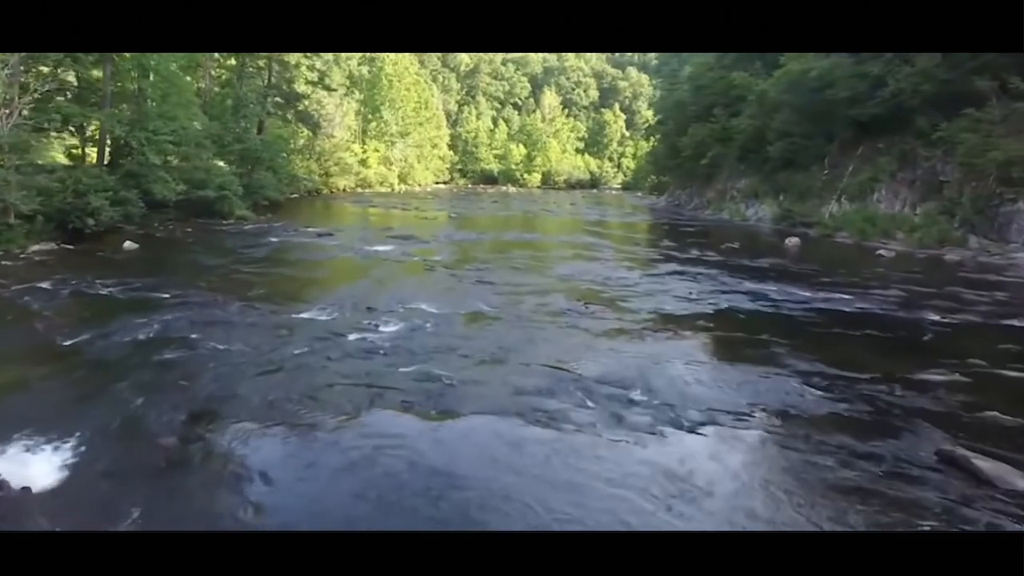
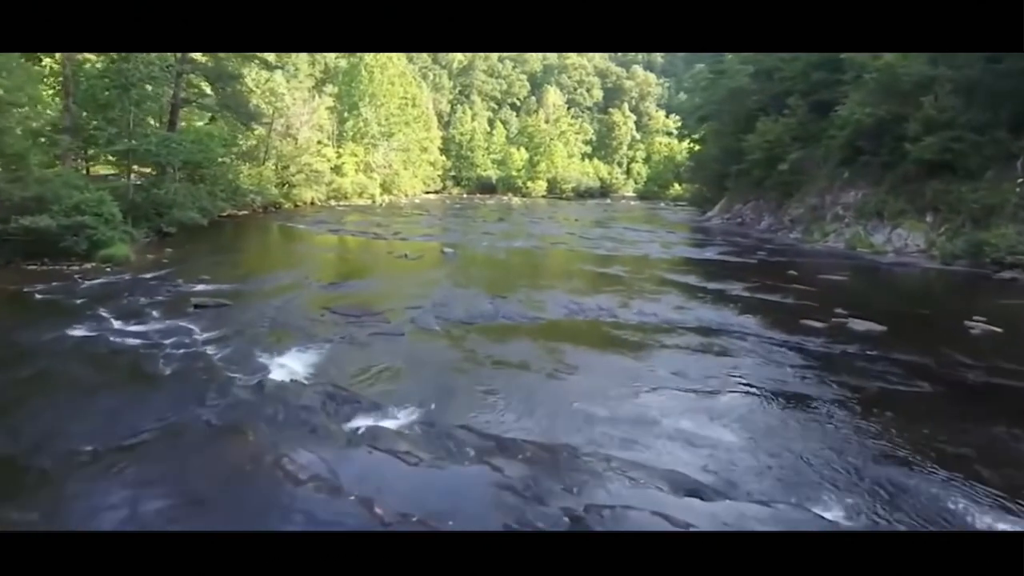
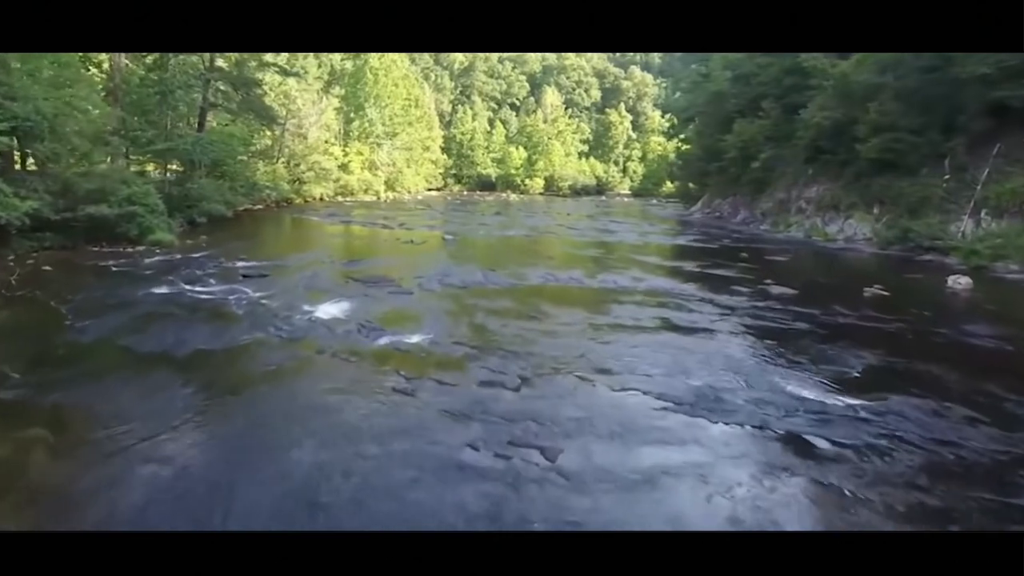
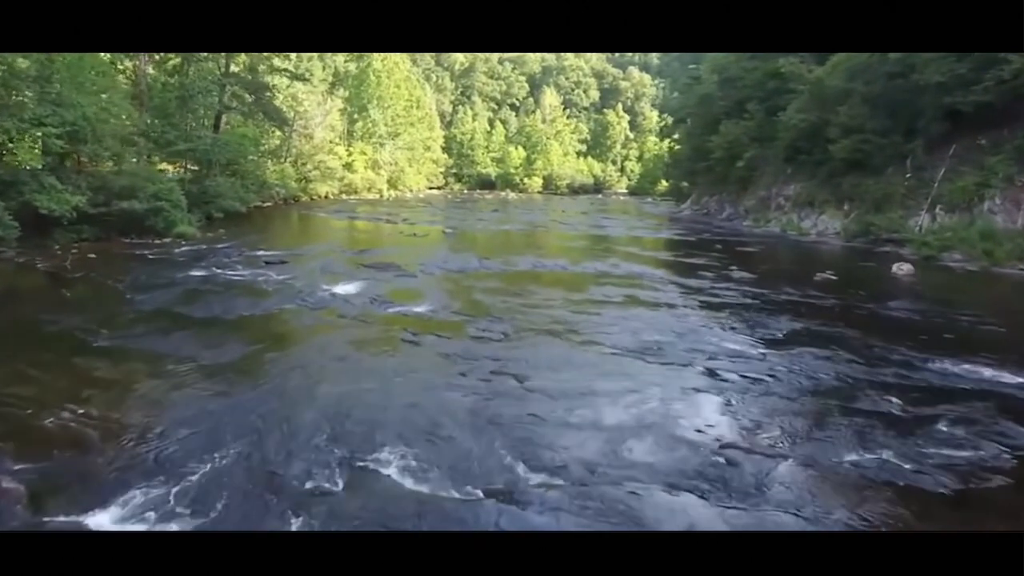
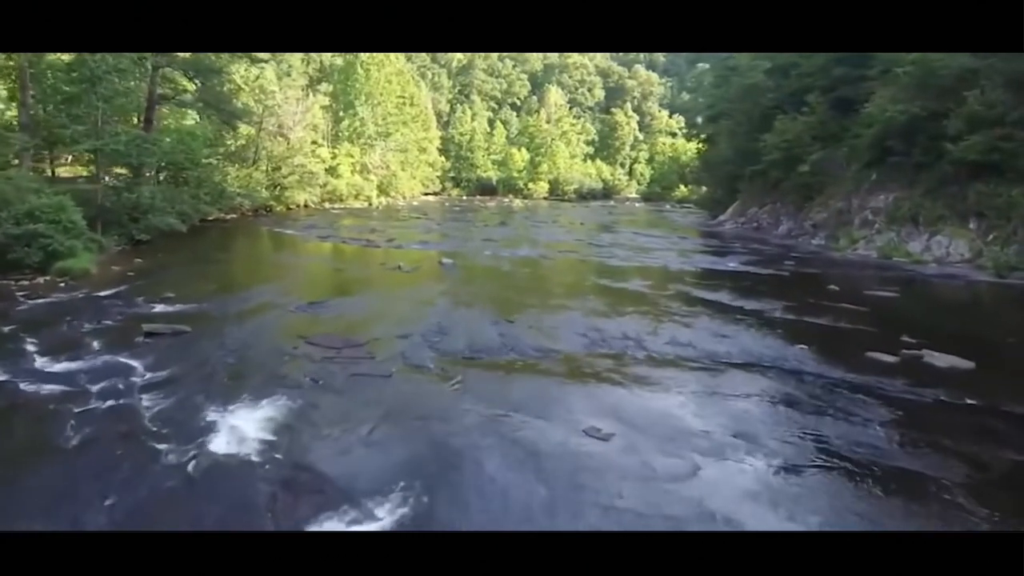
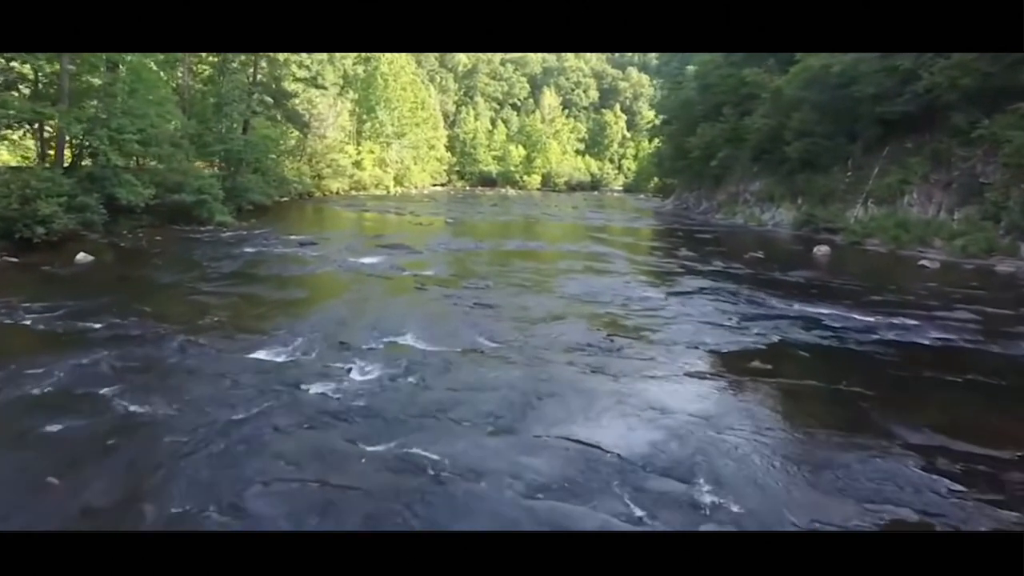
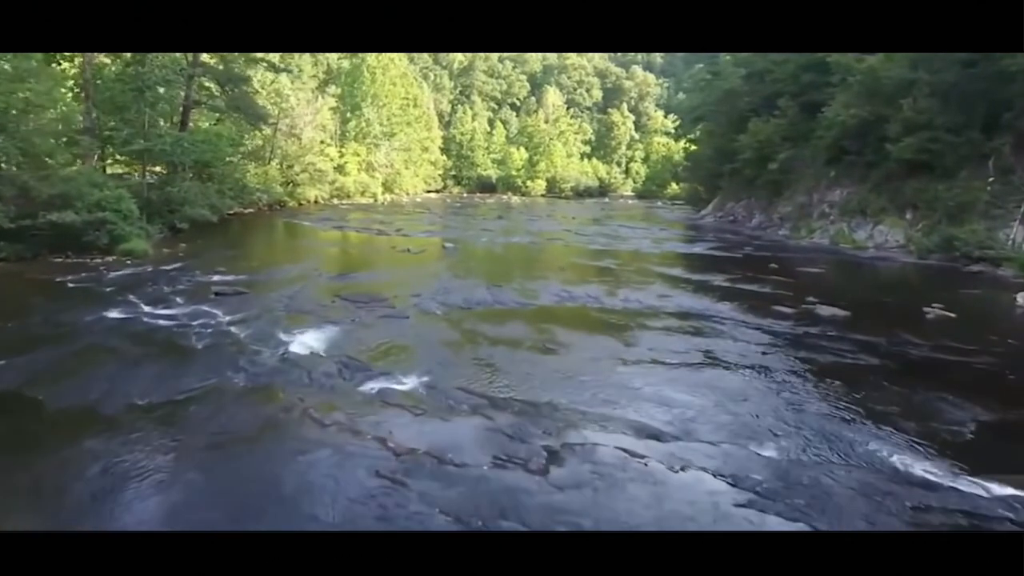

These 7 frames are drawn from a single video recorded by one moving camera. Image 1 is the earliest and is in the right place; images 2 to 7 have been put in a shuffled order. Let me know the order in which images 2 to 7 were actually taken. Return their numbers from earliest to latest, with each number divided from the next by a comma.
6, 4, 3, 7, 2, 5
